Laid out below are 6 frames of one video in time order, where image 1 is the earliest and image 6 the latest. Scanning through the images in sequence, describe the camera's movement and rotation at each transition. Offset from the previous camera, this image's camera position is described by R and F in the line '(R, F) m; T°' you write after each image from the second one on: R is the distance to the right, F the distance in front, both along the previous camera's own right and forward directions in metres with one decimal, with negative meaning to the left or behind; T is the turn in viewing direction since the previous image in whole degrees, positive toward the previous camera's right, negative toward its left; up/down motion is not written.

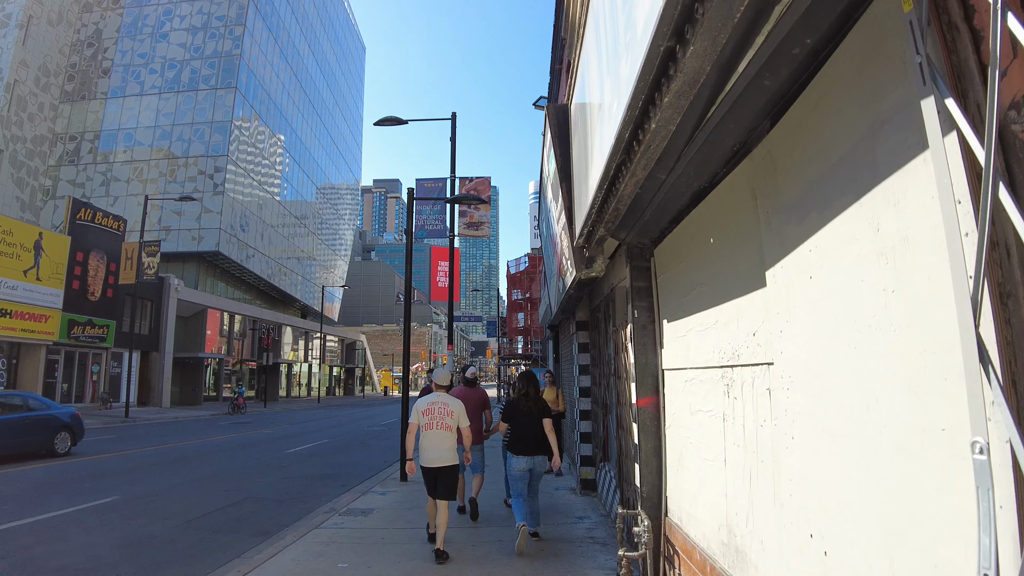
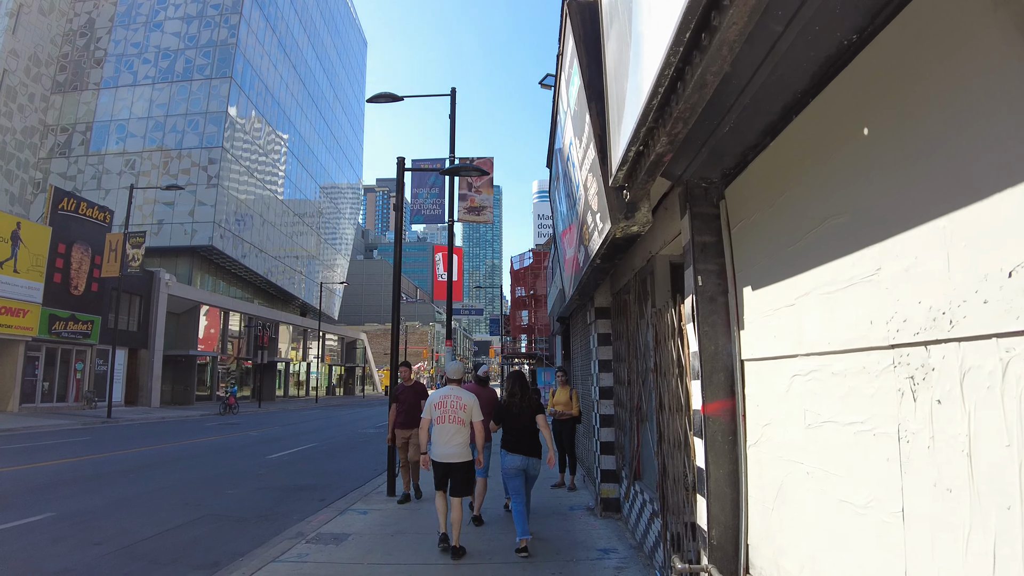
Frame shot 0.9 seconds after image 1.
(0.0, +1.8) m; 0°
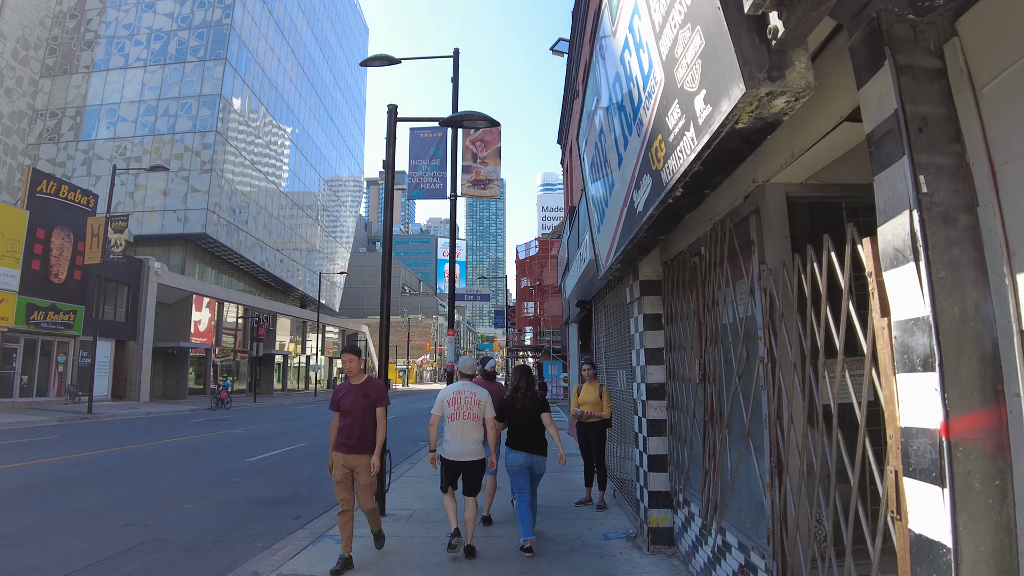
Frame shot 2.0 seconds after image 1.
(-0.2, +1.9) m; 0°
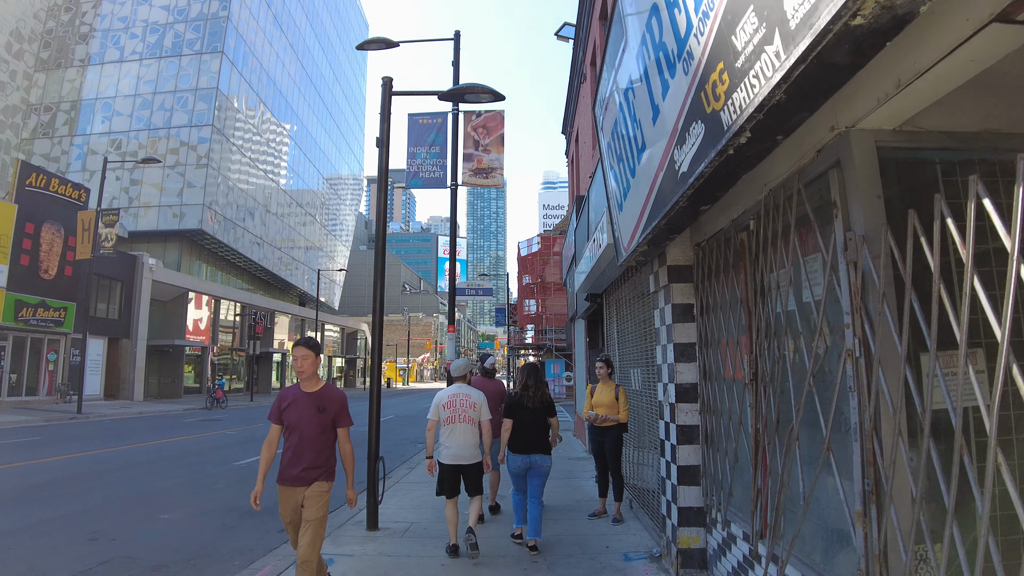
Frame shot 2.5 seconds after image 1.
(-0.1, +0.8) m; 0°
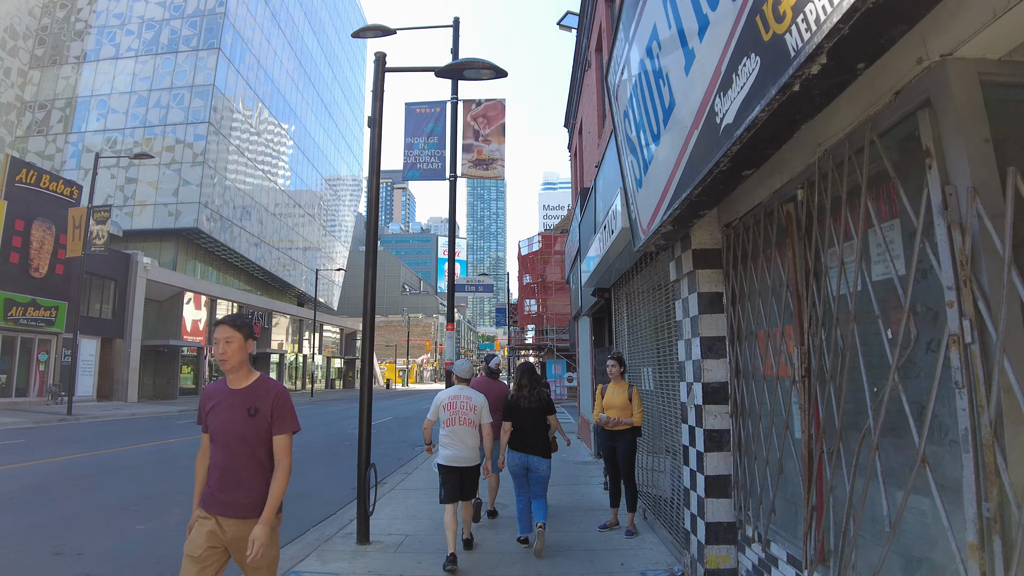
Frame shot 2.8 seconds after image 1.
(0.0, +0.6) m; 0°
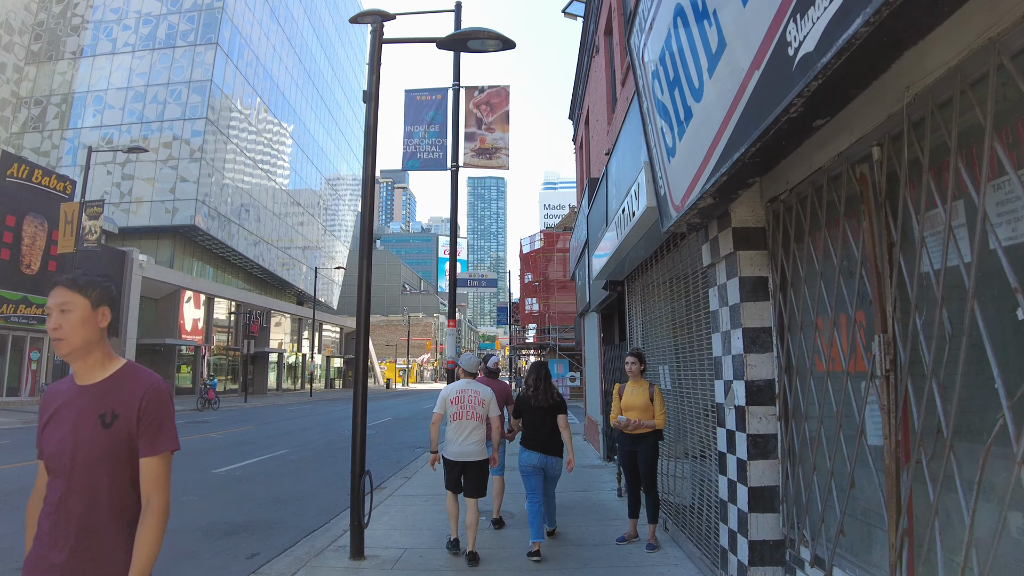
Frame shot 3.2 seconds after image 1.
(-0.1, +0.6) m; 0°
